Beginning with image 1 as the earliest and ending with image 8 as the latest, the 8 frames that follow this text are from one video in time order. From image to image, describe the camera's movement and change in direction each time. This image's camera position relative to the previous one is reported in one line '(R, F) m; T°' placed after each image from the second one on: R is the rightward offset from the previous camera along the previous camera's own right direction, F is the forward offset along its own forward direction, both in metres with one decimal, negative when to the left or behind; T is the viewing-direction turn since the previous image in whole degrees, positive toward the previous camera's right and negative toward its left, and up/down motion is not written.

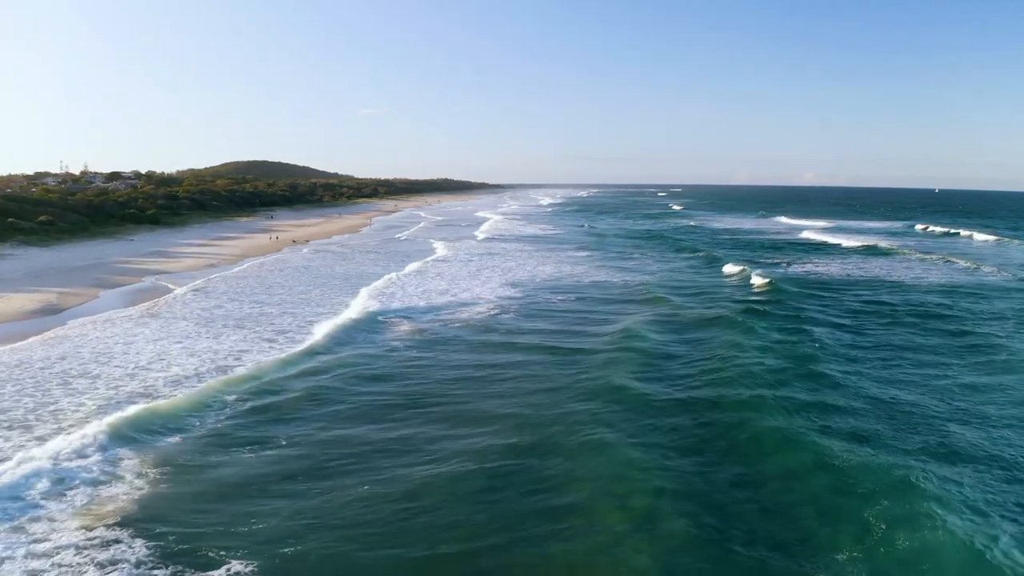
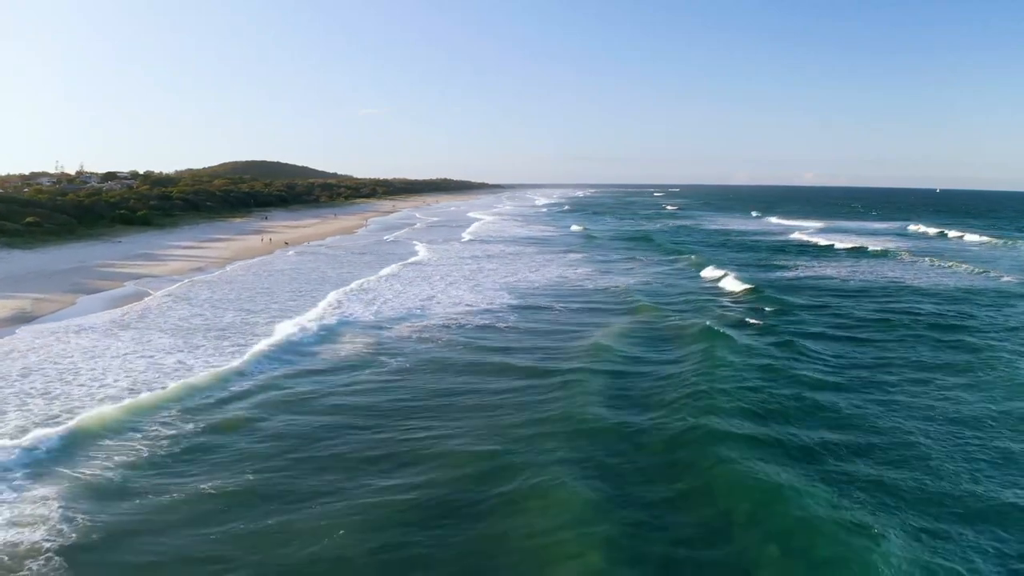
(+0.2, +1.0) m; 0°
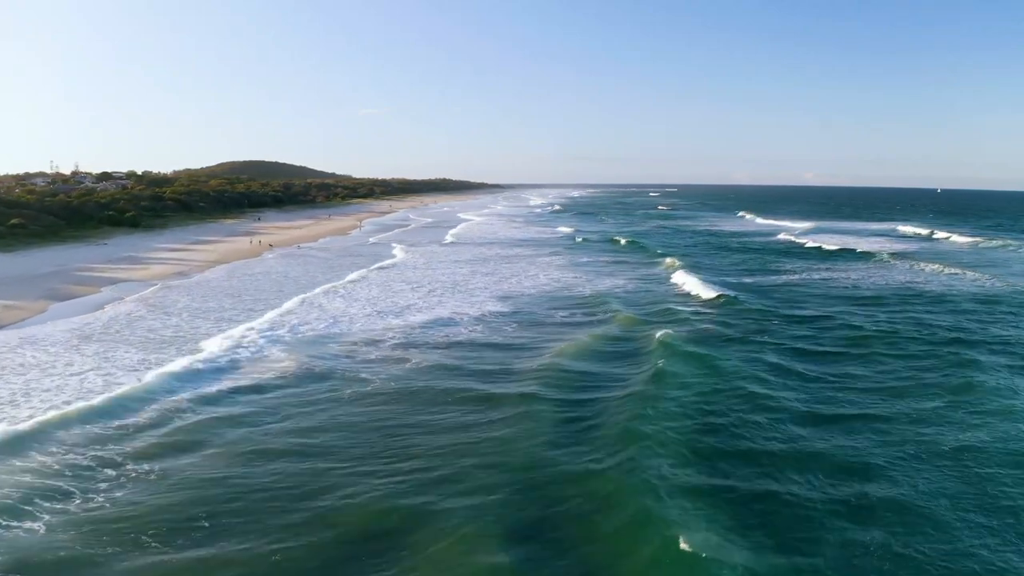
(+0.2, +1.2) m; 0°
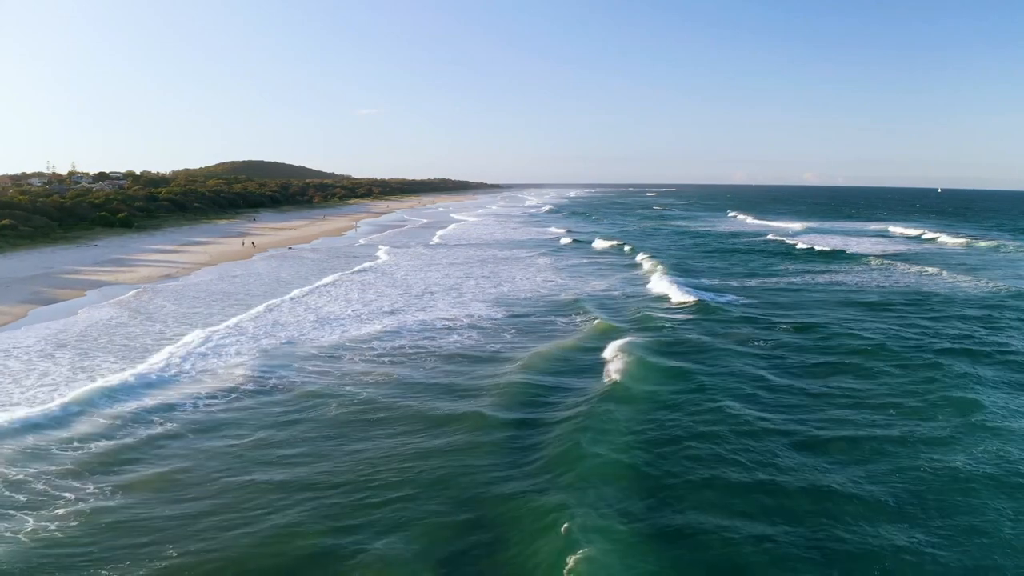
(+0.2, +0.6) m; 0°
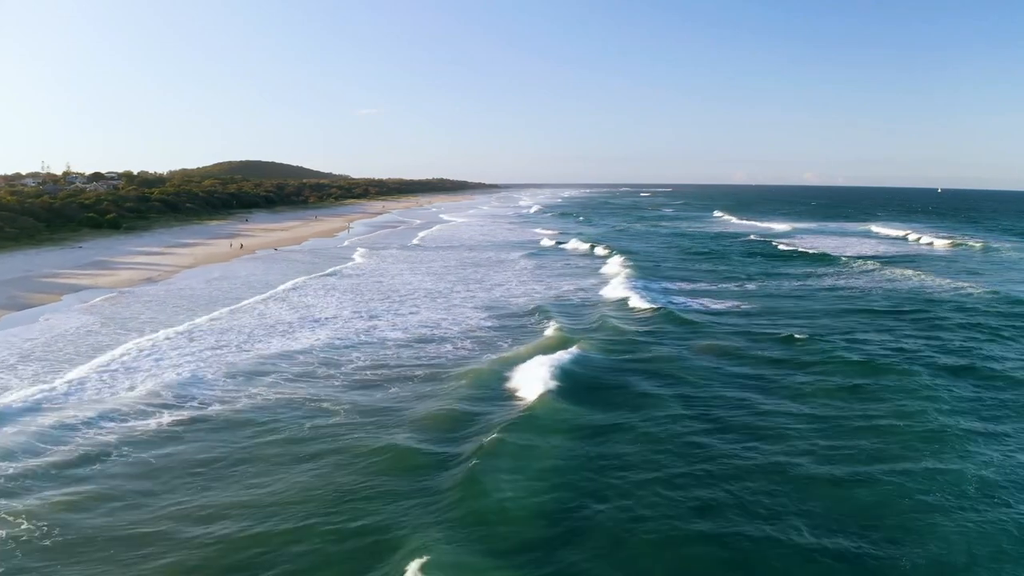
(+0.4, +0.8) m; 0°
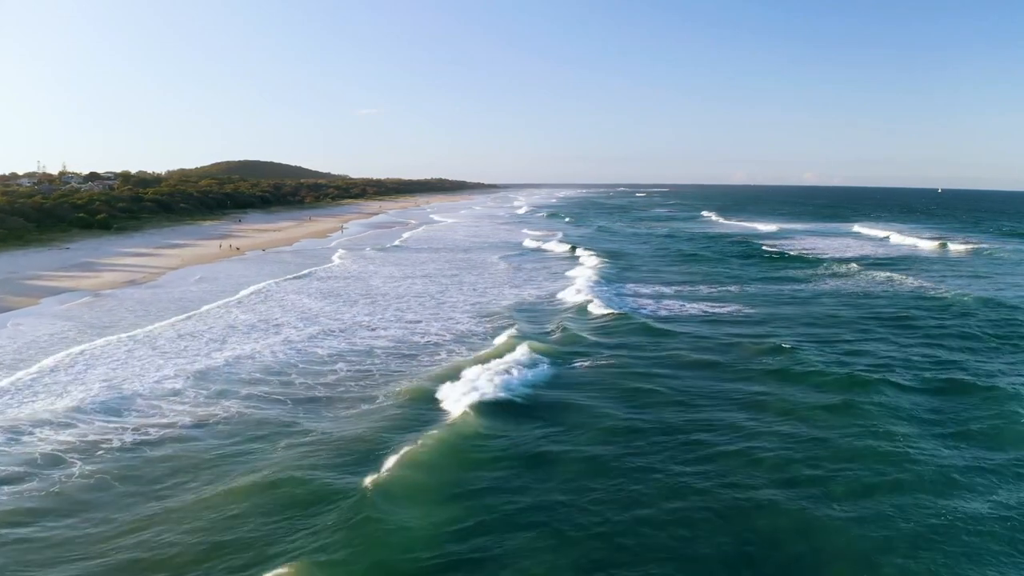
(+0.4, +0.5) m; 0°
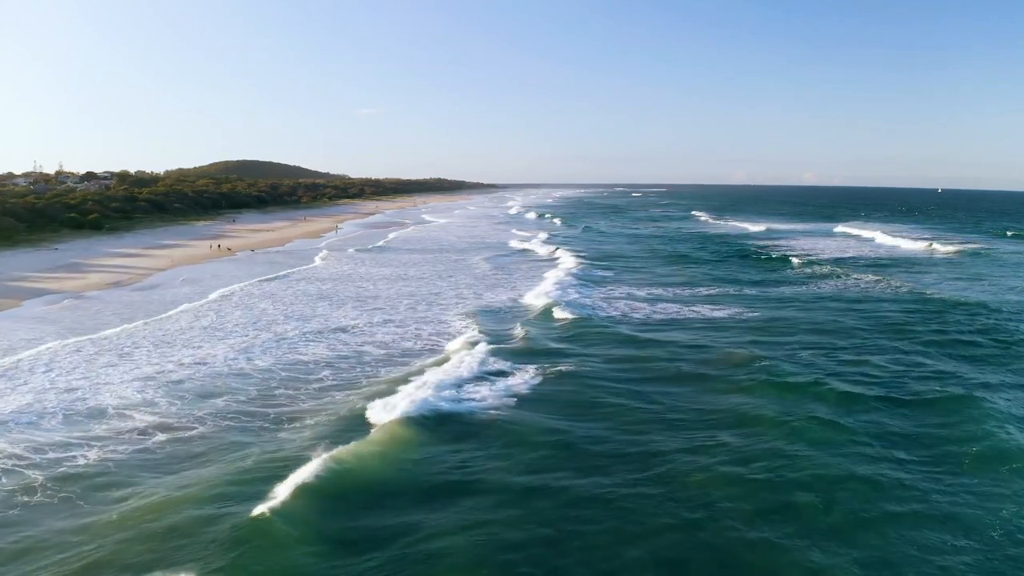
(+0.3, +0.5) m; 0°
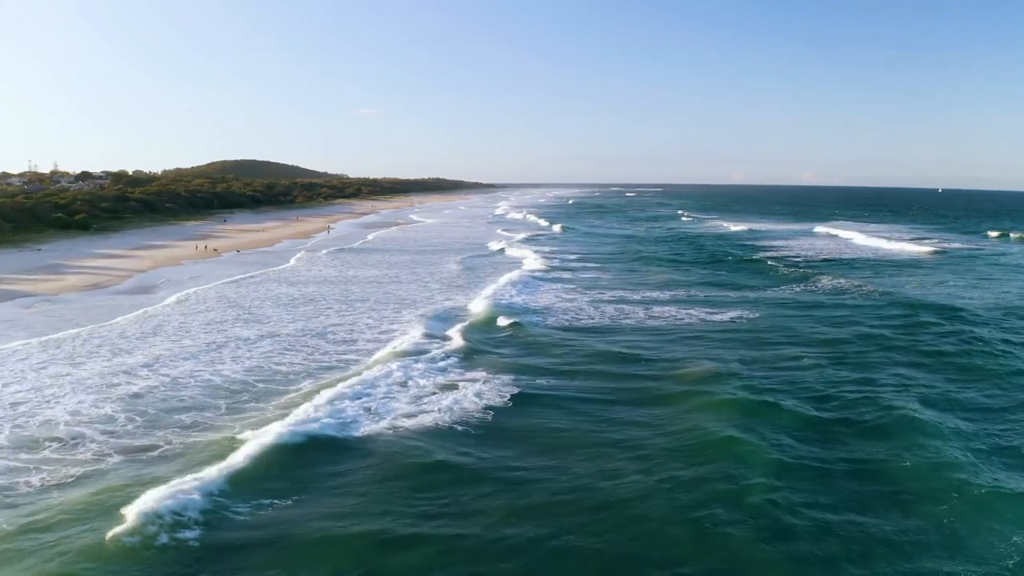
(+0.5, +0.7) m; 0°
